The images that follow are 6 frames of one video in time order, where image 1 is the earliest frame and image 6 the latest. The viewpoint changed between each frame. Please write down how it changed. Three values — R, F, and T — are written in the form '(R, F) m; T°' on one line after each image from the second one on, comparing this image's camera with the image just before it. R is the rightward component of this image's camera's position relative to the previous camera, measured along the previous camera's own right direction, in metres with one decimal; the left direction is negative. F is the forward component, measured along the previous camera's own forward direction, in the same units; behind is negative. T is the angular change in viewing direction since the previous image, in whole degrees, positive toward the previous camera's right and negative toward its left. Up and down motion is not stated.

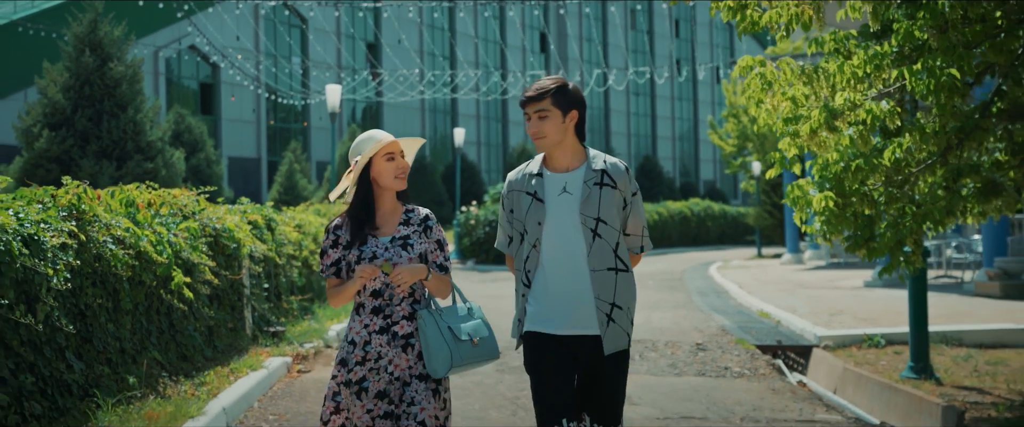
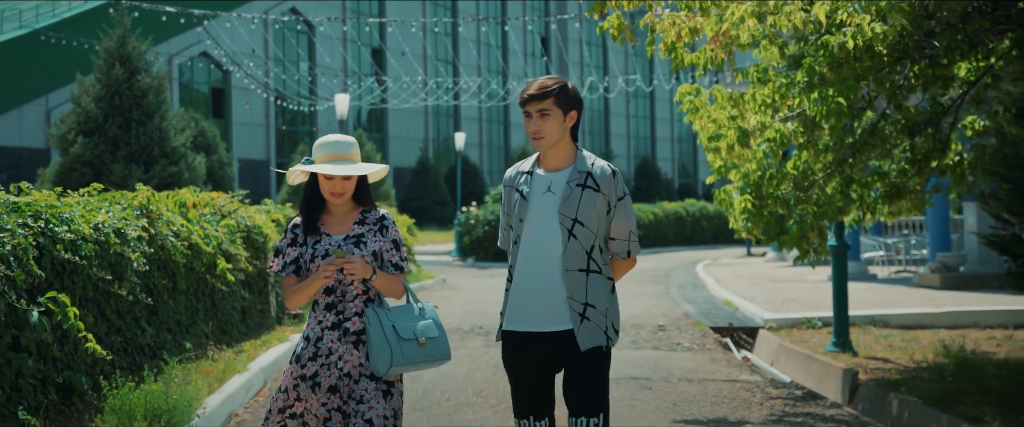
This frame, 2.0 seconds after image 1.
(+0.2, -1.8) m; 0°
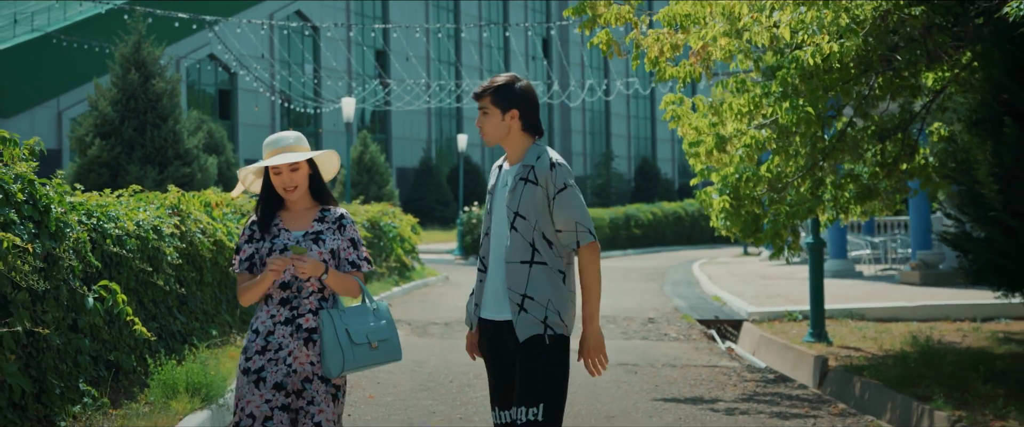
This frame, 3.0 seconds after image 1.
(0.0, -0.8) m; 0°
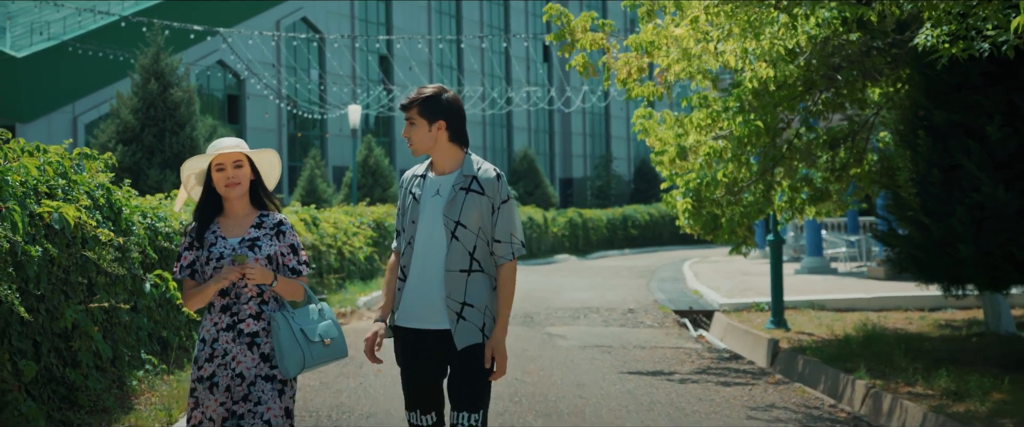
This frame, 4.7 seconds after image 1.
(+0.1, -1.4) m; 0°
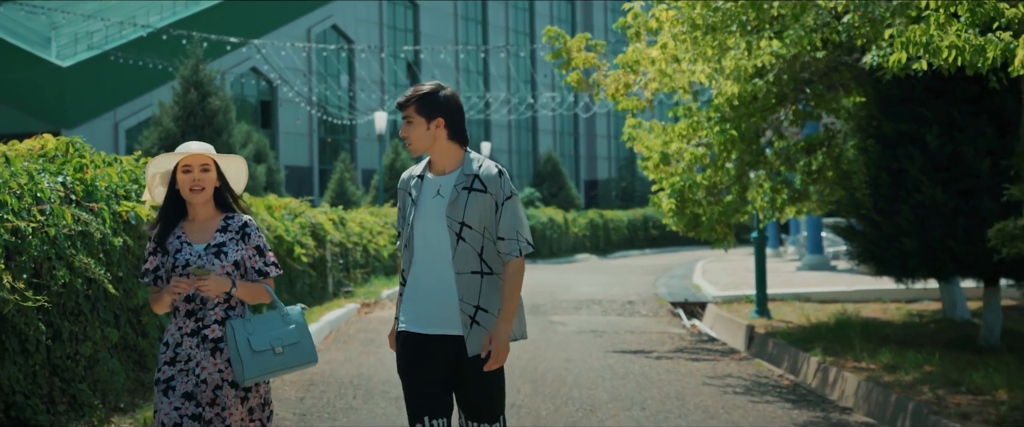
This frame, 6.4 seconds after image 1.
(+0.3, -1.4) m; -2°
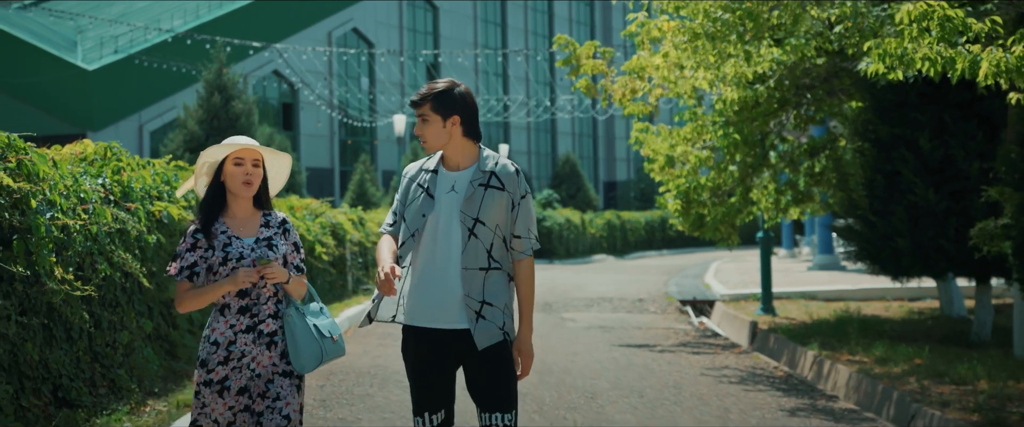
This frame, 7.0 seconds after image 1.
(+0.1, -0.5) m; -1°
